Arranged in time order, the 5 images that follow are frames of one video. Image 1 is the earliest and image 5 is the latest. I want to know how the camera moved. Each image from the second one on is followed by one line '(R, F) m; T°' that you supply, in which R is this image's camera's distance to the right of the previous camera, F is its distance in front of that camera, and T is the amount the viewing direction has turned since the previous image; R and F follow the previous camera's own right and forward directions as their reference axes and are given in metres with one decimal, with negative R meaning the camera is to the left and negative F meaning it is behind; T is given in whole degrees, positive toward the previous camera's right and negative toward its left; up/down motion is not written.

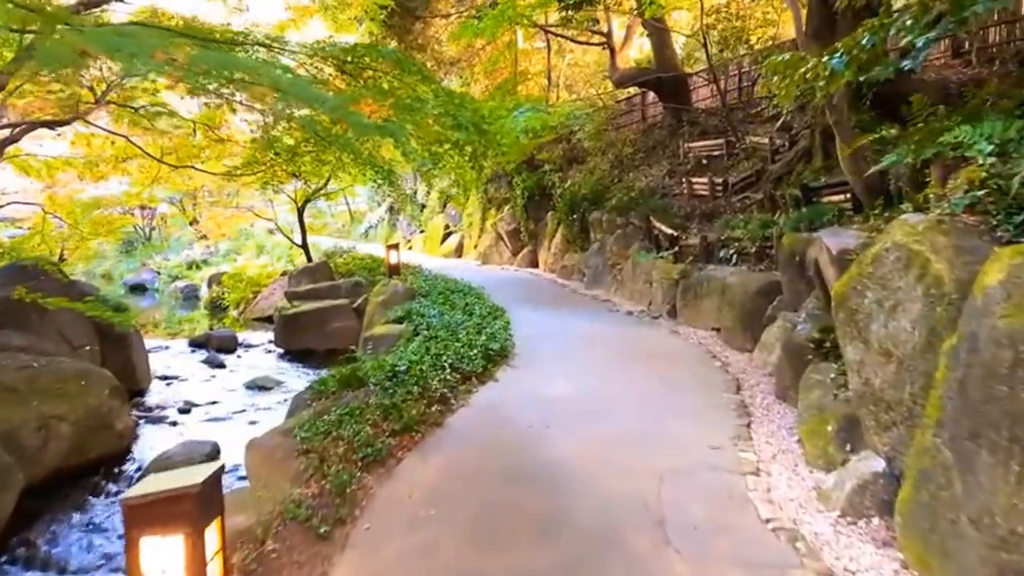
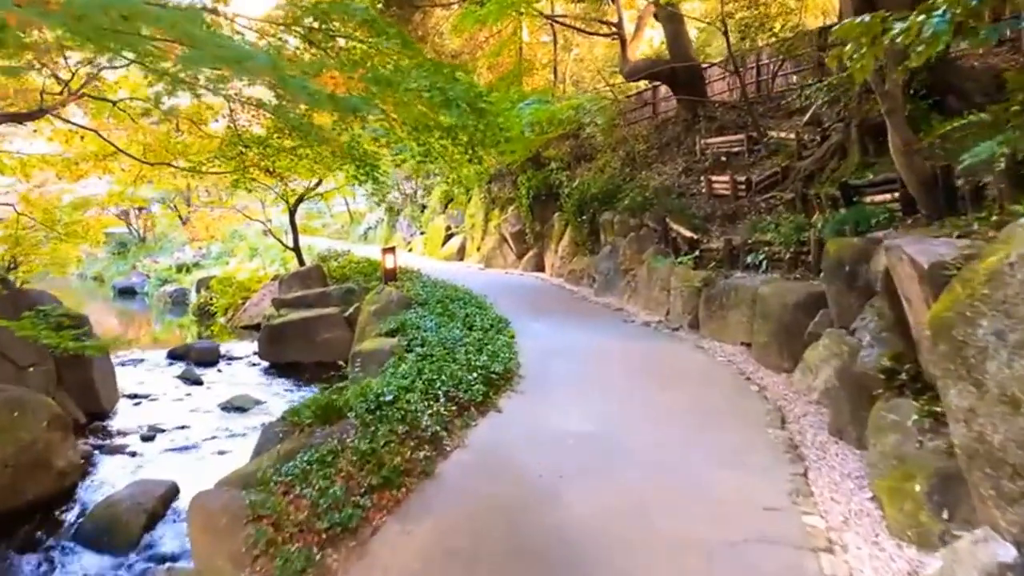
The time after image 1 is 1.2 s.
(0.0, +0.9) m; 0°
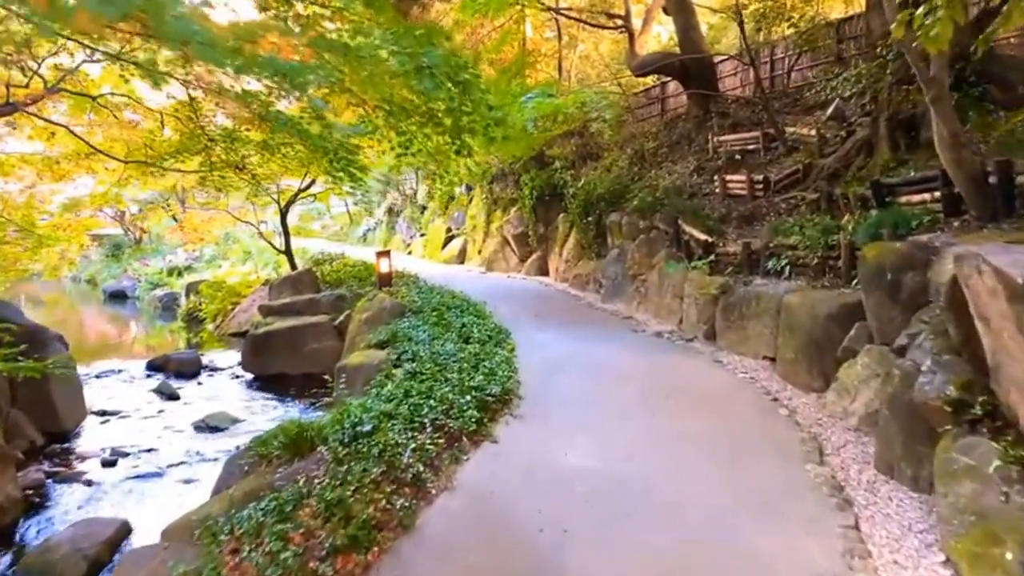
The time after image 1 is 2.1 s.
(0.0, +0.6) m; 0°
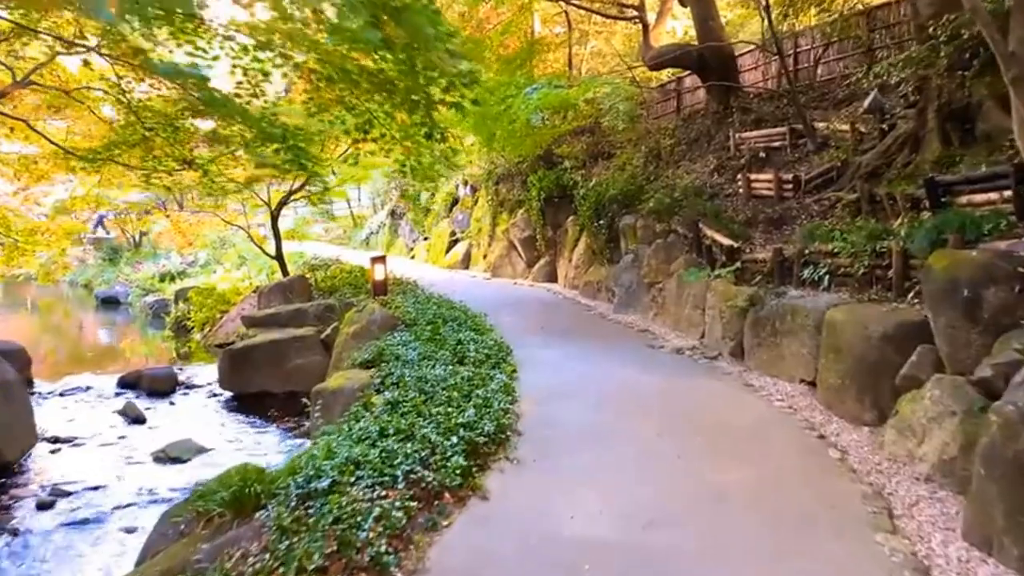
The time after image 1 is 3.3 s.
(+0.1, +0.8) m; -1°
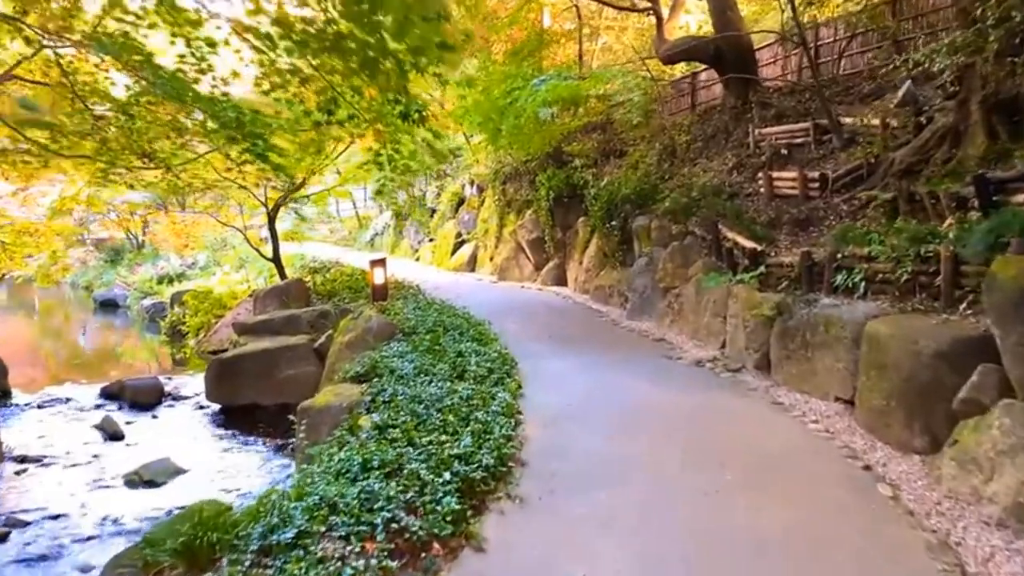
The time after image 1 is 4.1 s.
(0.0, +0.6) m; -1°
